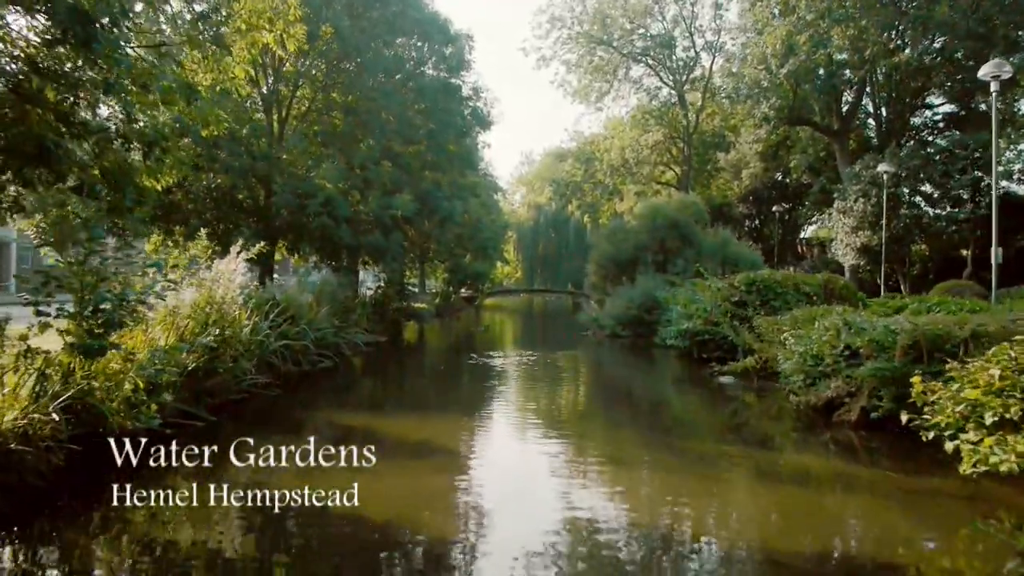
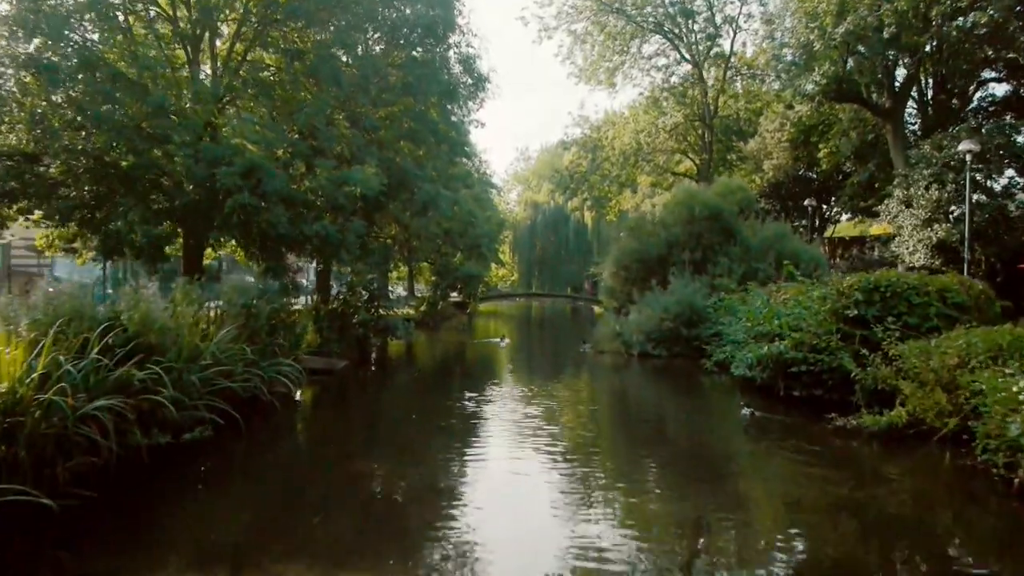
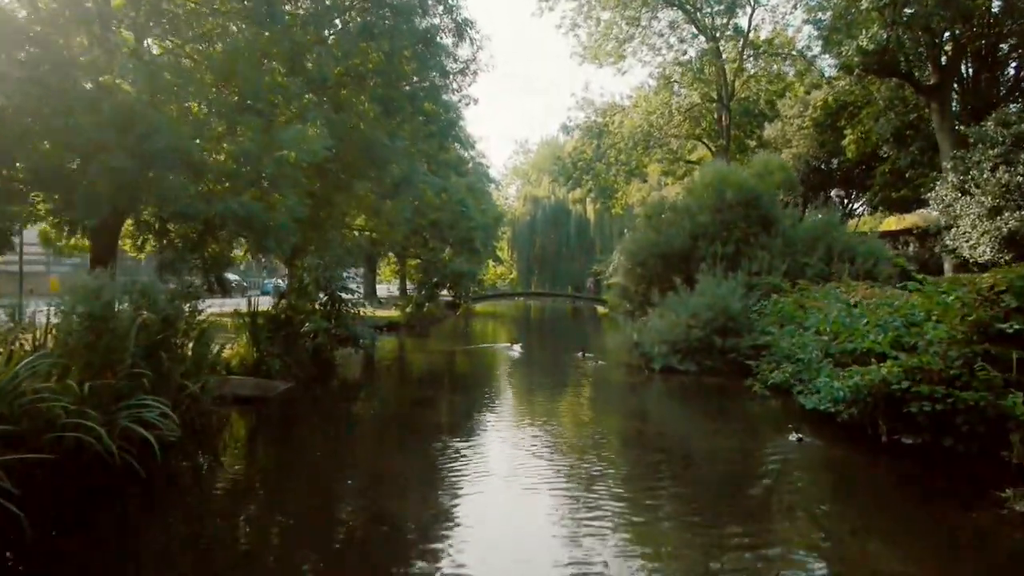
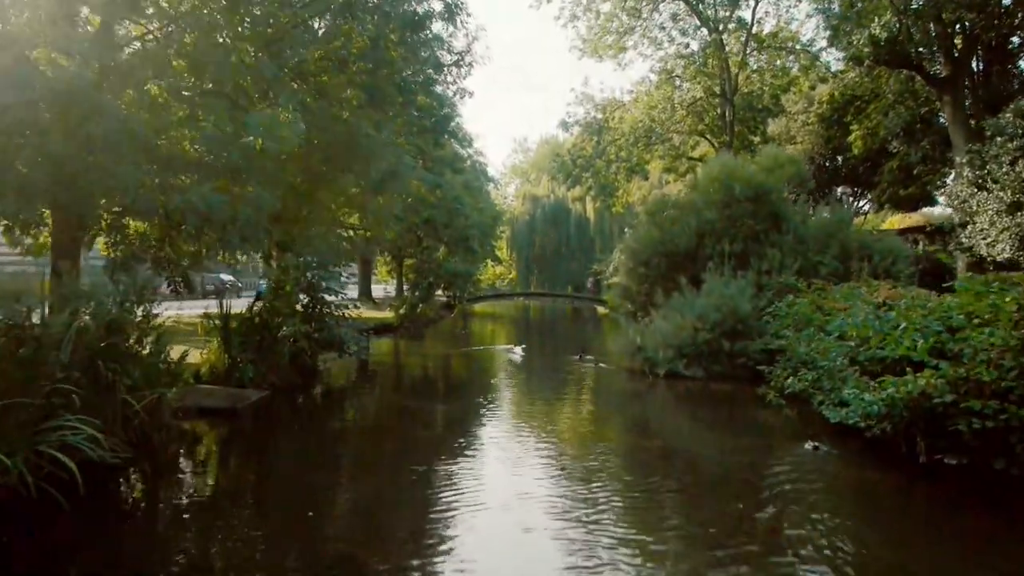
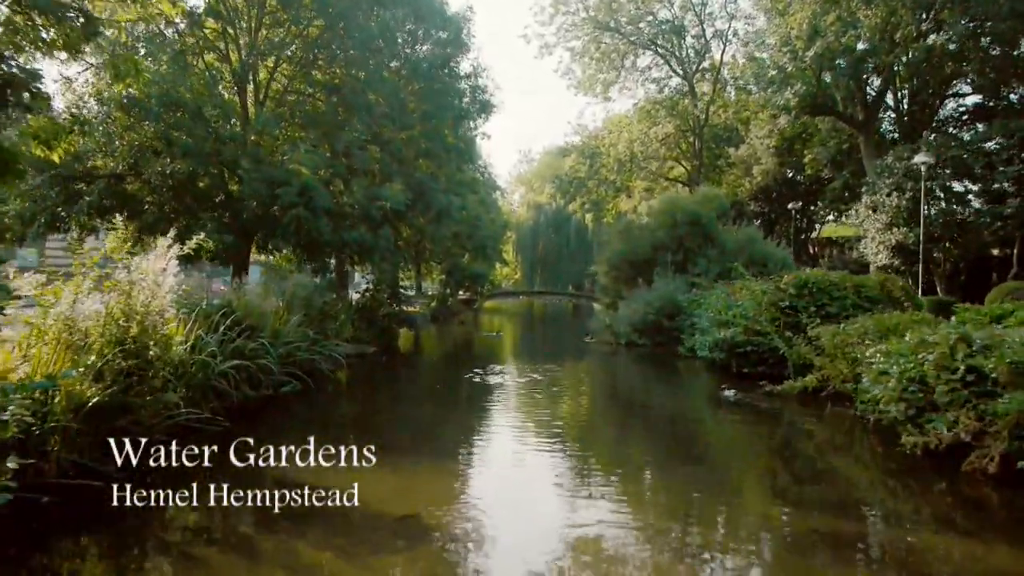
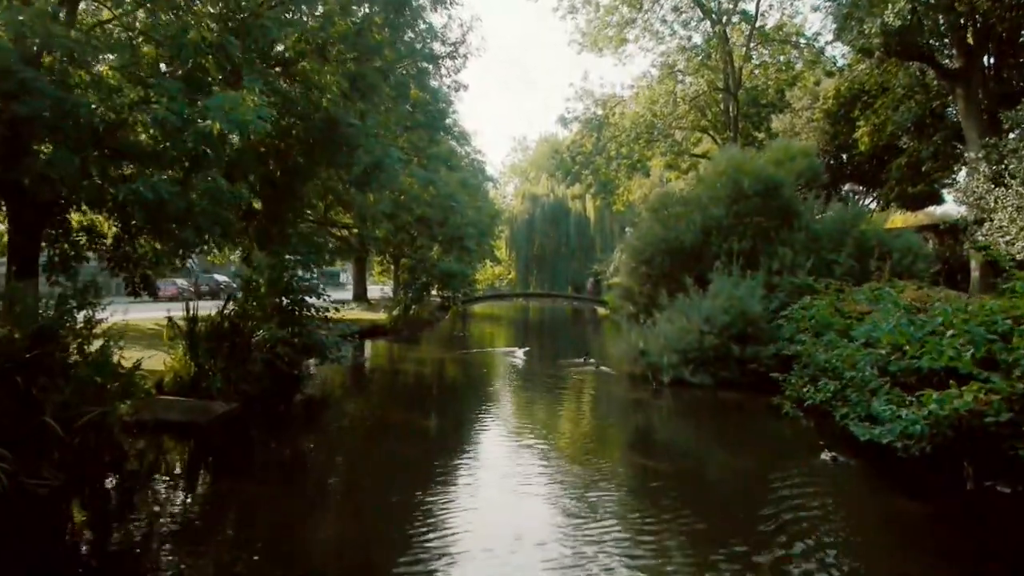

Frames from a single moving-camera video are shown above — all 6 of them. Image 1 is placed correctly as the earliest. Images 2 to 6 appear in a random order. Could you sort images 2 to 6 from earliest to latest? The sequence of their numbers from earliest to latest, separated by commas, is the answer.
5, 2, 3, 4, 6
